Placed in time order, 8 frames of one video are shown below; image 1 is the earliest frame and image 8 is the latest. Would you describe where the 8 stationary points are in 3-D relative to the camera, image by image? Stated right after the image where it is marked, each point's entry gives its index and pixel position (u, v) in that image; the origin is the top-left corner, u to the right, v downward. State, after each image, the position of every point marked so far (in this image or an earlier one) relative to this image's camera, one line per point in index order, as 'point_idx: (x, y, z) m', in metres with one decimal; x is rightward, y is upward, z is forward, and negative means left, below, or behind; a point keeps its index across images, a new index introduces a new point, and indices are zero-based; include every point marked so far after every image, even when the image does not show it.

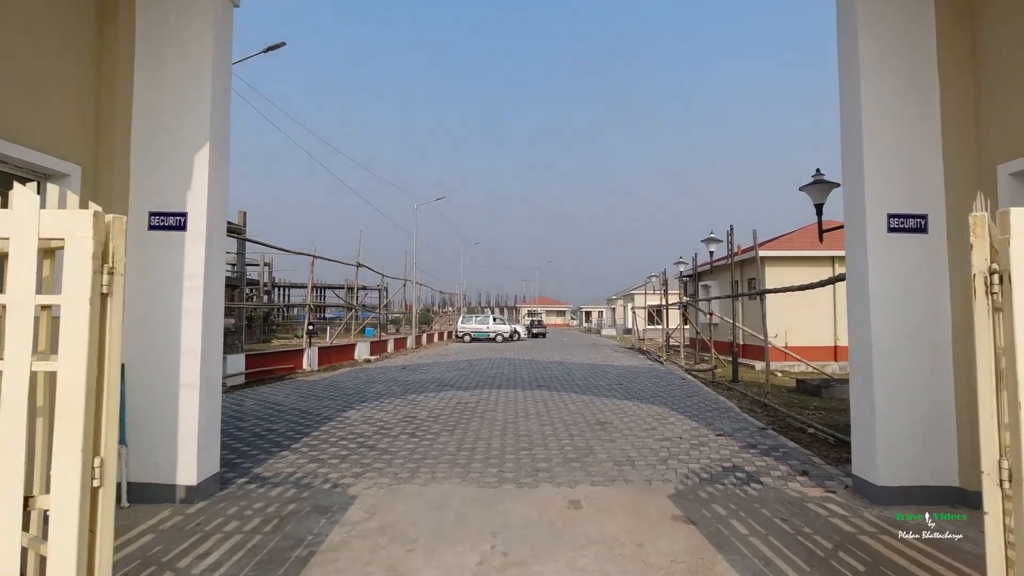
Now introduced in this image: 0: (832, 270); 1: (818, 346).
0: (+10.1, +0.6, +17.9) m
1: (+9.5, -1.8, +17.5) m
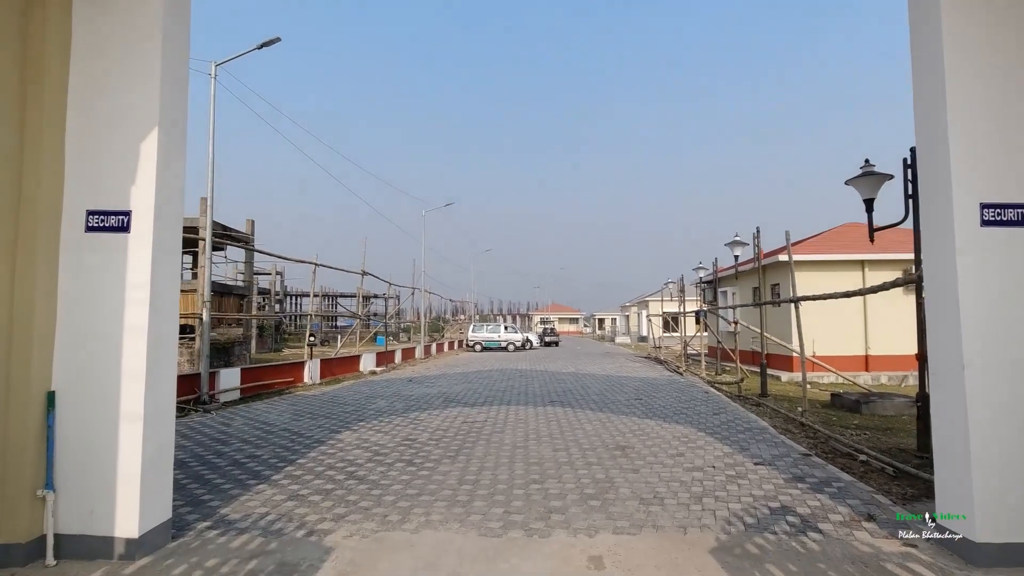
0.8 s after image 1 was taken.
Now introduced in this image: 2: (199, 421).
0: (+10.4, +0.4, +16.9) m
1: (+9.8, -2.0, +16.5) m
2: (-5.0, -2.1, +9.1) m
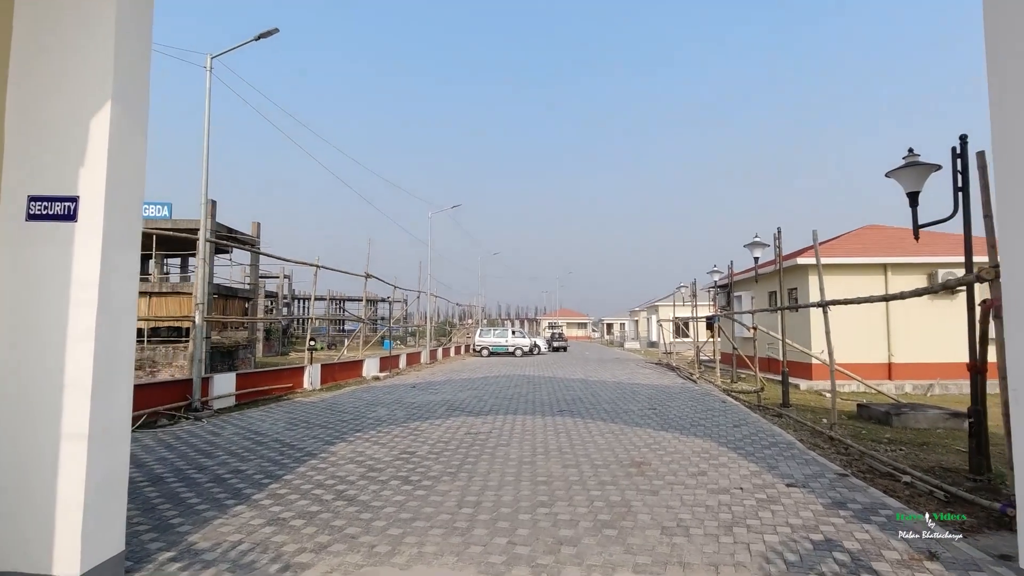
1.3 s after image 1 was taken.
0: (+10.7, +0.3, +16.2) m
1: (+10.0, -2.1, +15.8) m
2: (-4.9, -2.1, +8.6) m
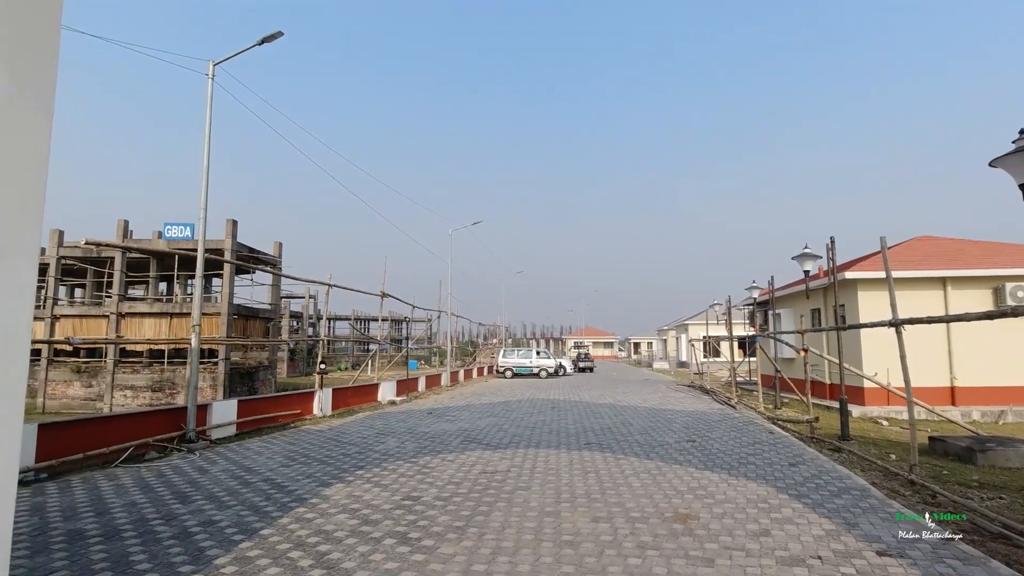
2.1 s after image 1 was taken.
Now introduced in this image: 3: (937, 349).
0: (+11.3, -0.1, +14.8) m
1: (+10.6, -2.5, +14.4) m
2: (-4.6, -2.4, +7.8) m
3: (+10.8, -1.6, +14.4) m
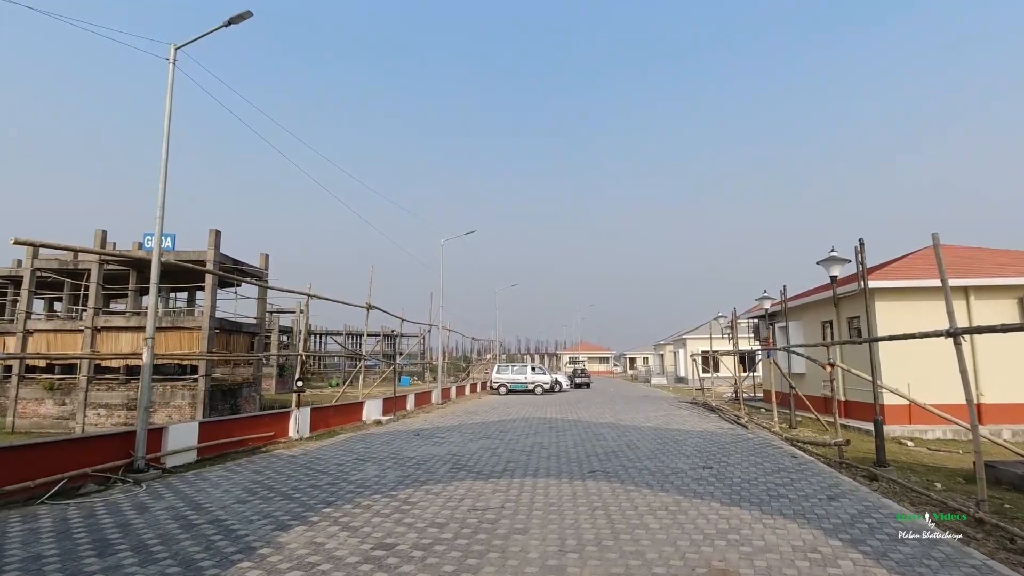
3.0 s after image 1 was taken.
0: (+11.1, -0.4, +13.9) m
1: (+10.5, -2.7, +13.4) m
2: (-4.7, -2.5, +6.7) m
3: (+10.7, -1.8, +13.5) m
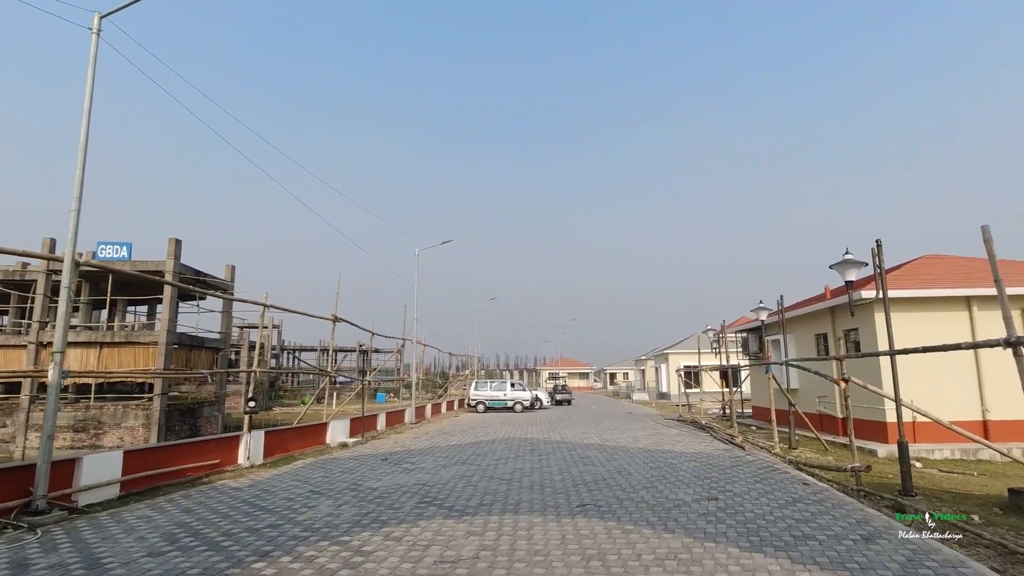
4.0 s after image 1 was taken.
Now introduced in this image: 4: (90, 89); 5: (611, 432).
0: (+10.6, -0.6, +13.3) m
1: (+10.0, -3.0, +12.7) m
2: (-4.9, -2.5, +5.4) m
3: (+10.2, -2.0, +12.7) m
4: (-5.6, +2.6, +7.5) m
5: (+2.9, -4.2, +16.4) m
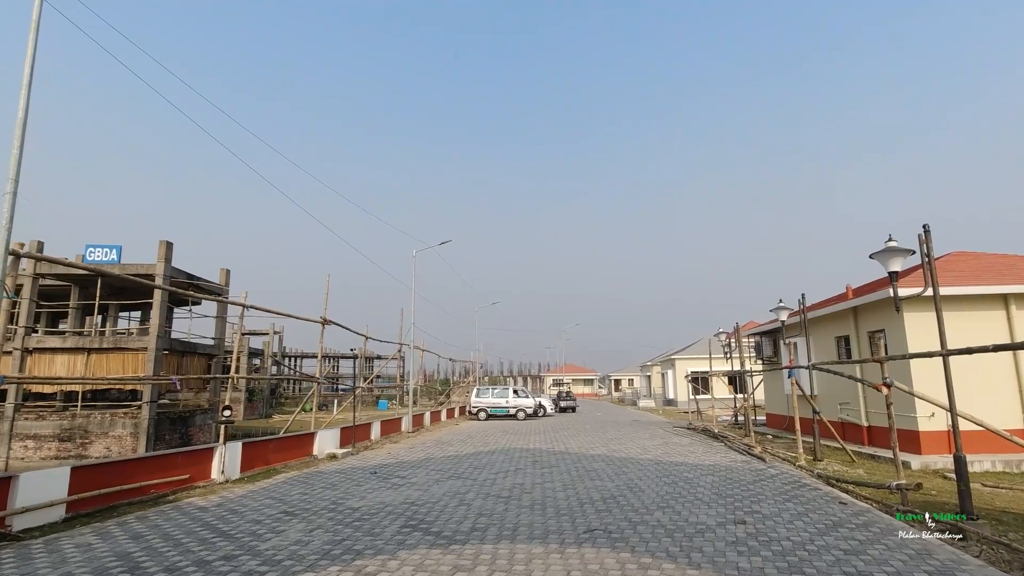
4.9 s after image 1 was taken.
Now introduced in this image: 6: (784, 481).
0: (+10.6, -0.6, +12.3) m
1: (+10.0, -2.9, +11.6) m
2: (-5.0, -2.4, +4.5) m
3: (+10.2, -2.0, +11.7) m
4: (-5.6, +2.7, +6.7) m
5: (+2.9, -4.2, +15.4) m
6: (+4.4, -3.1, +9.1) m
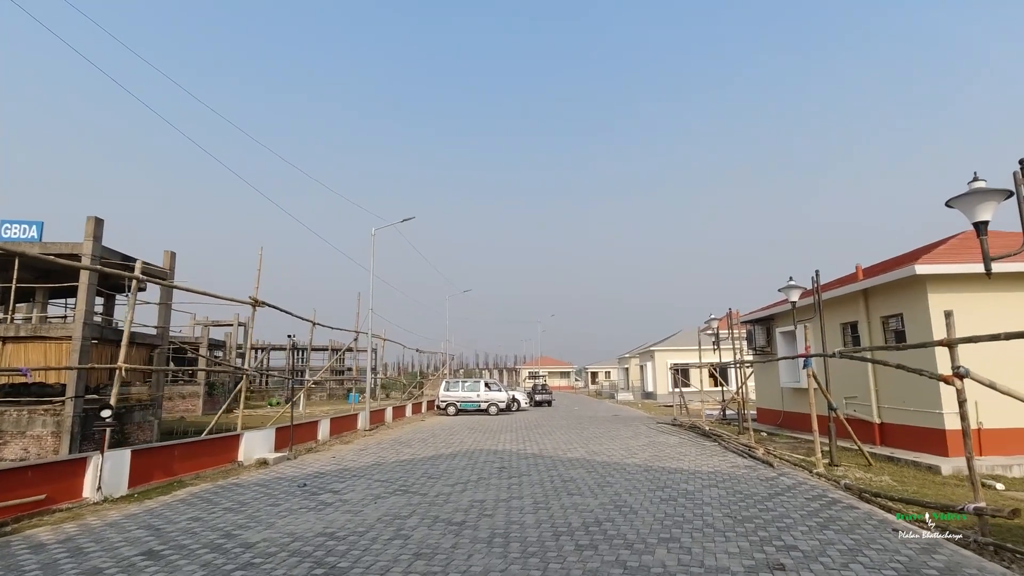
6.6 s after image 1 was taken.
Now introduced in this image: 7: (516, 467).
0: (+10.0, -0.2, +10.7) m
1: (+9.3, -2.5, +10.1) m
2: (-5.3, -2.0, +2.3) m
3: (+9.5, -1.6, +10.2) m
4: (-6.0, +3.1, +4.5) m
5: (+2.1, -3.7, +13.7) m
6: (+3.8, -2.7, +7.3) m
7: (+0.1, -3.2, +10.1) m
